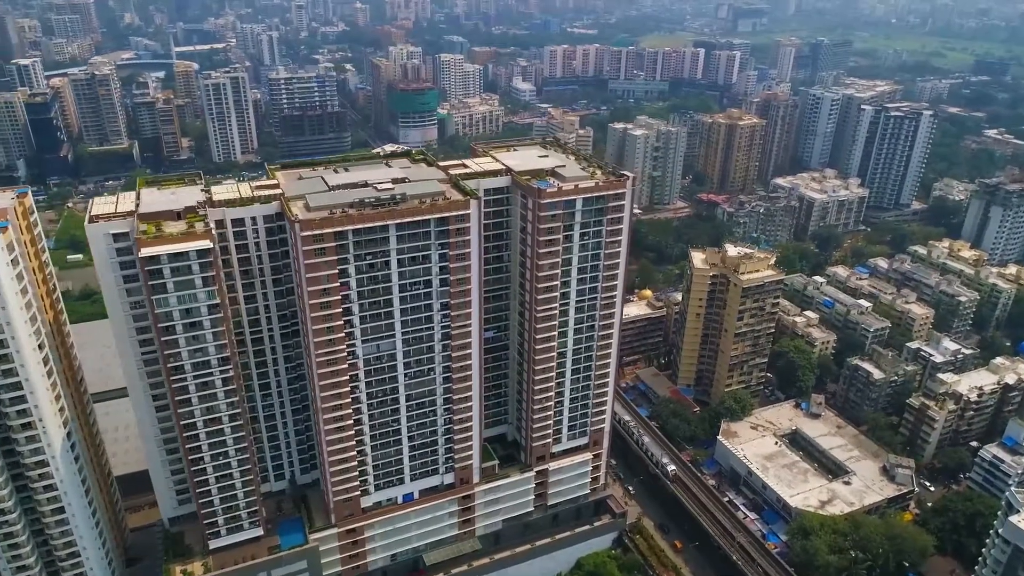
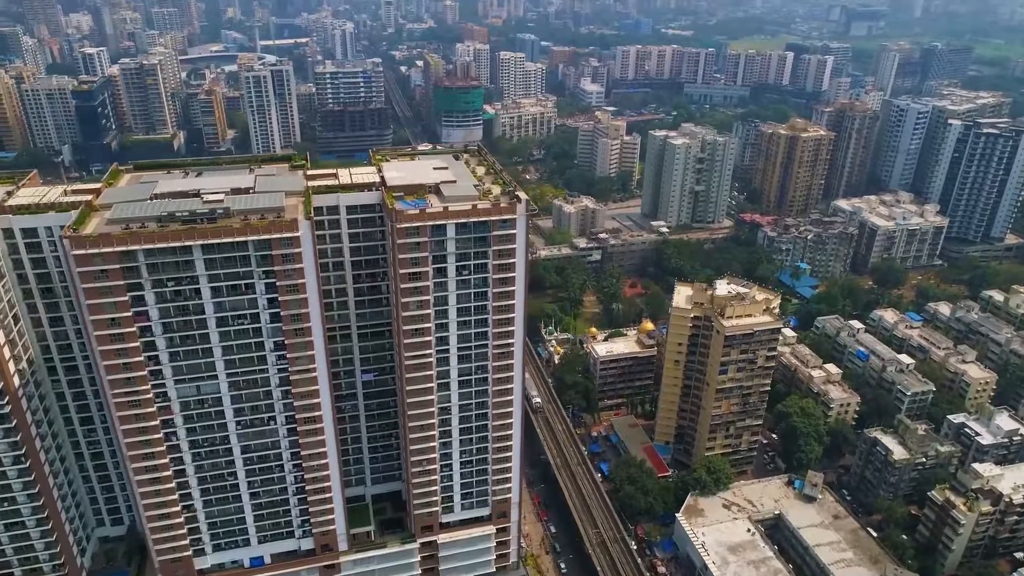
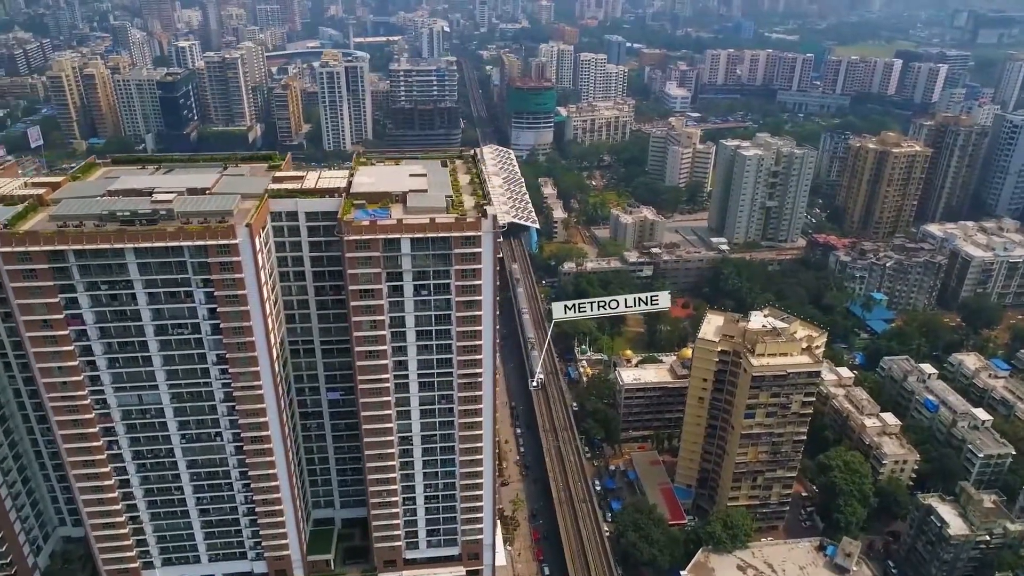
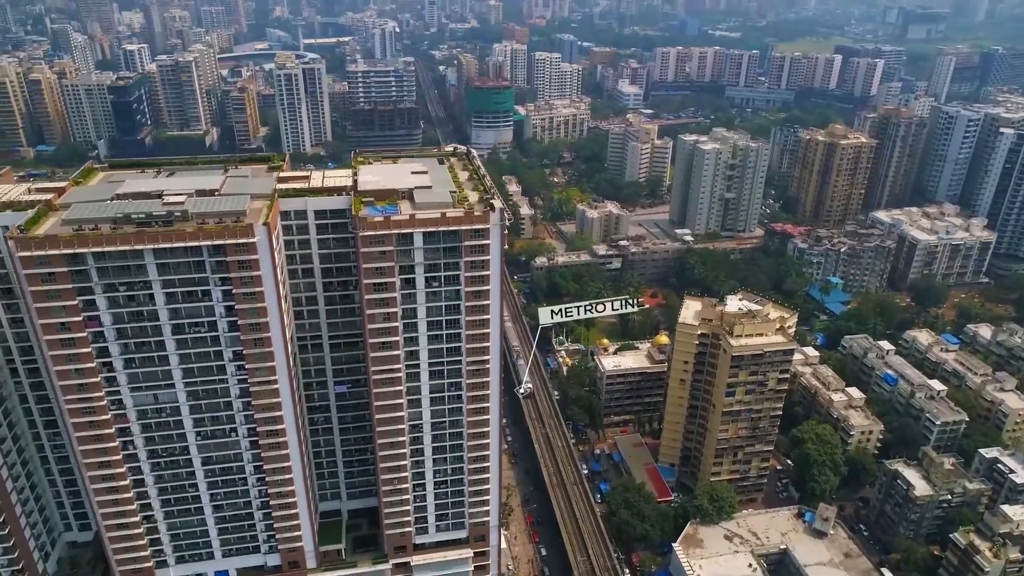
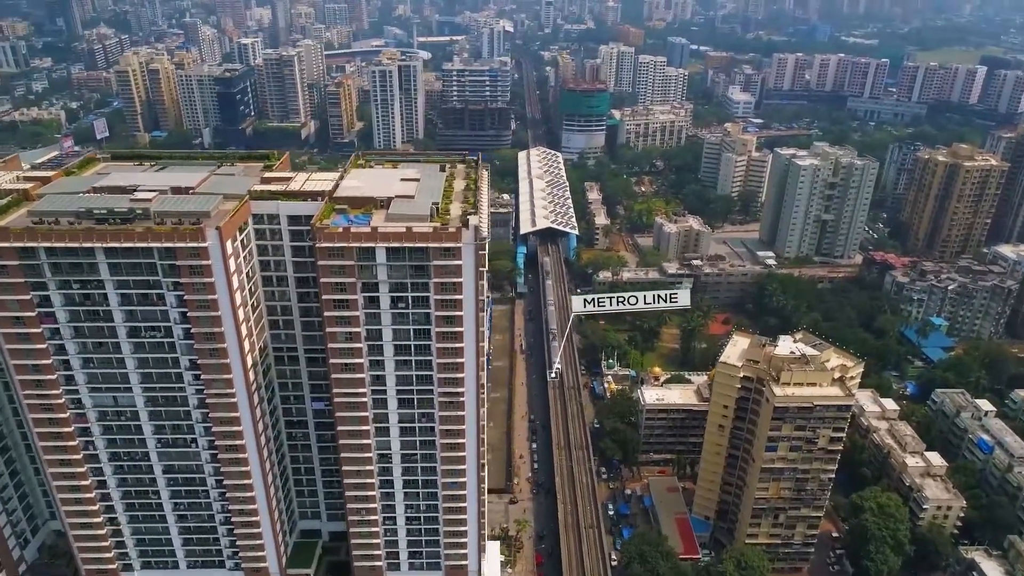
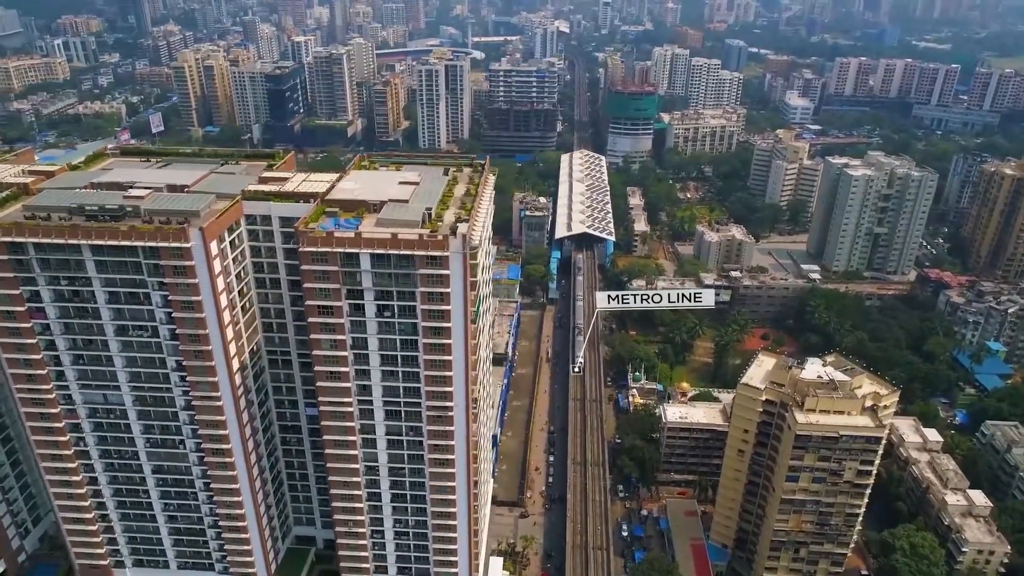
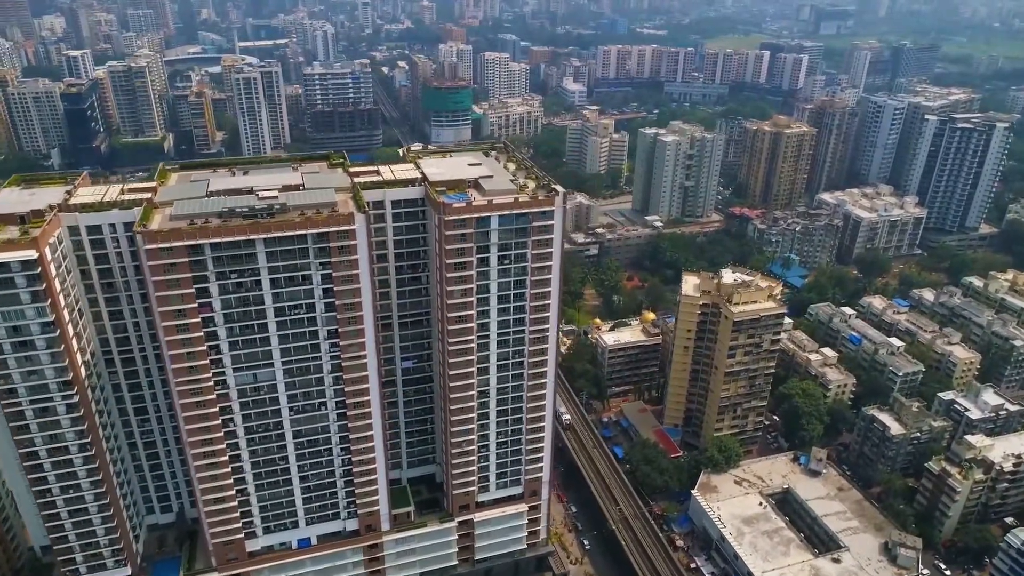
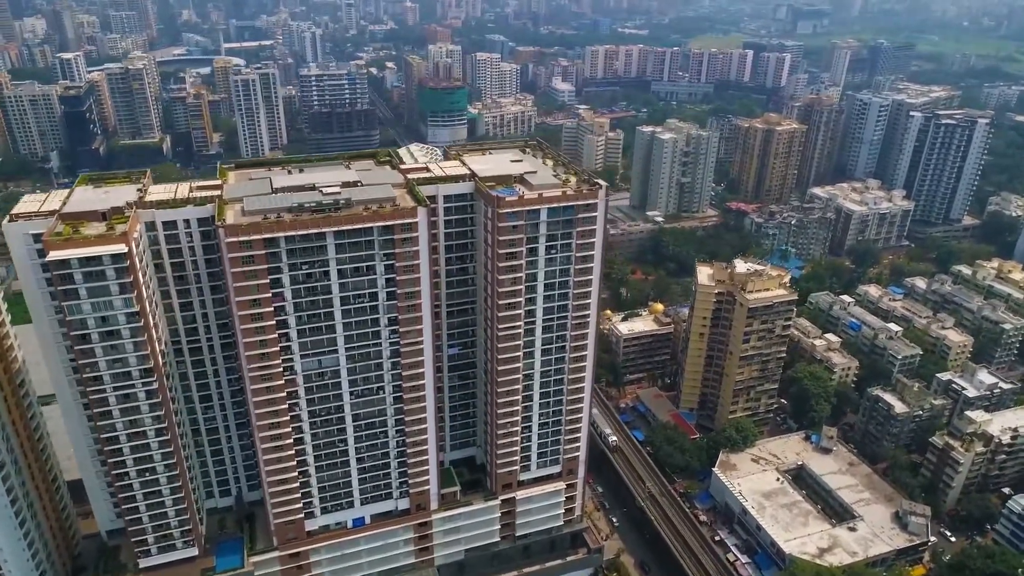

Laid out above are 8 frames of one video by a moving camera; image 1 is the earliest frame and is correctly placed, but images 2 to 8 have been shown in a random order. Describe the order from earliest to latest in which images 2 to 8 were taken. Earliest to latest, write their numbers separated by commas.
8, 7, 2, 4, 3, 5, 6
